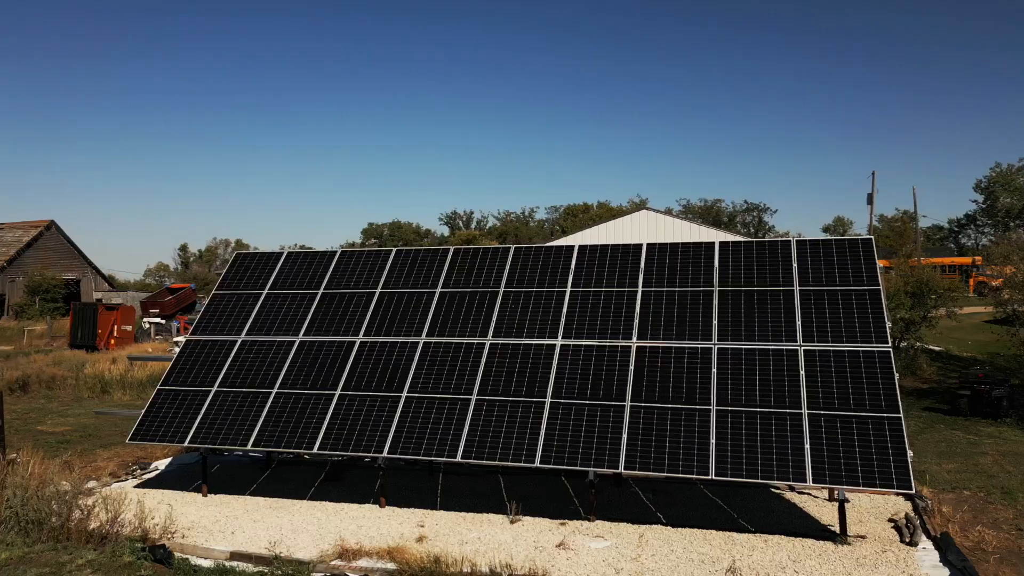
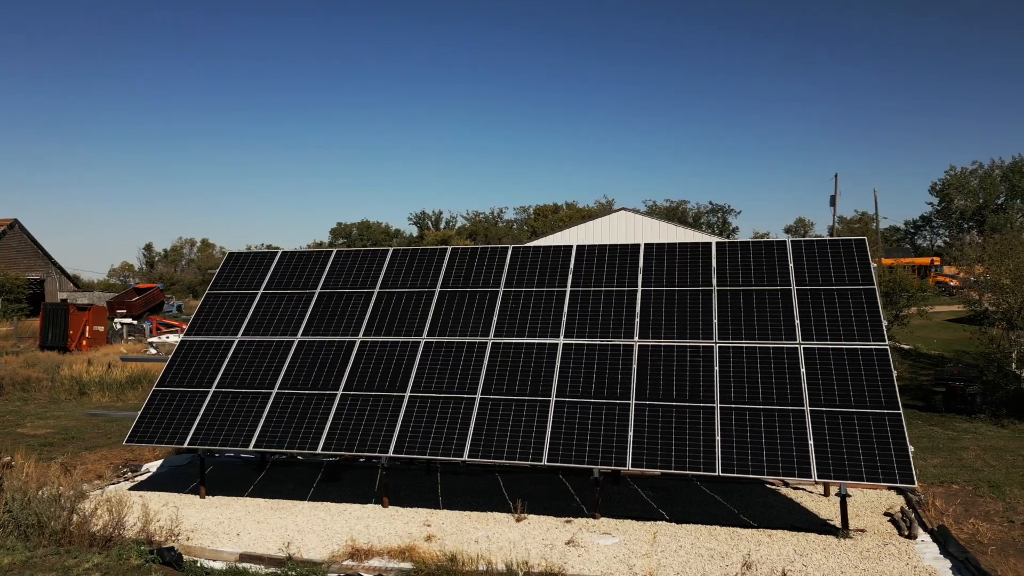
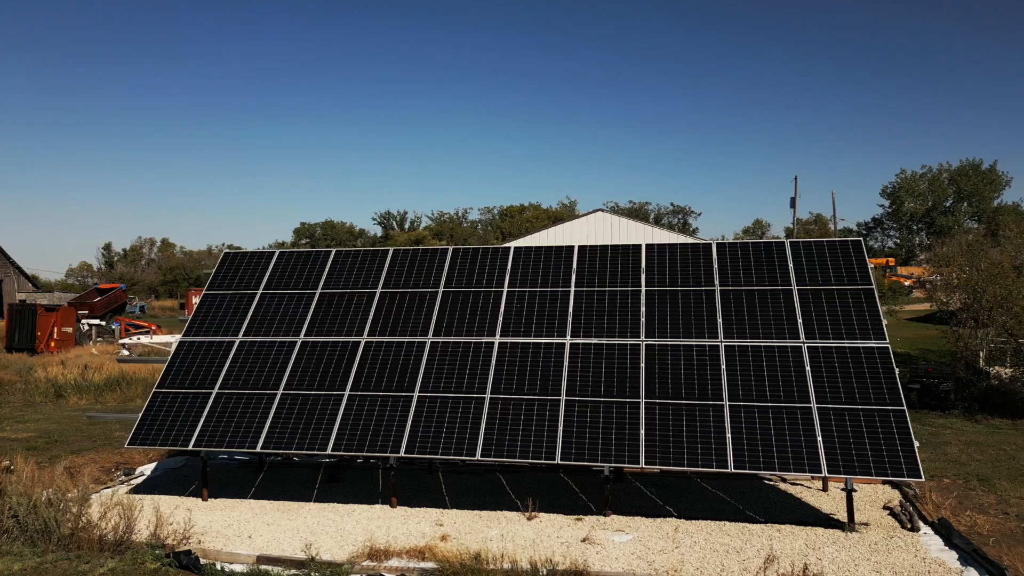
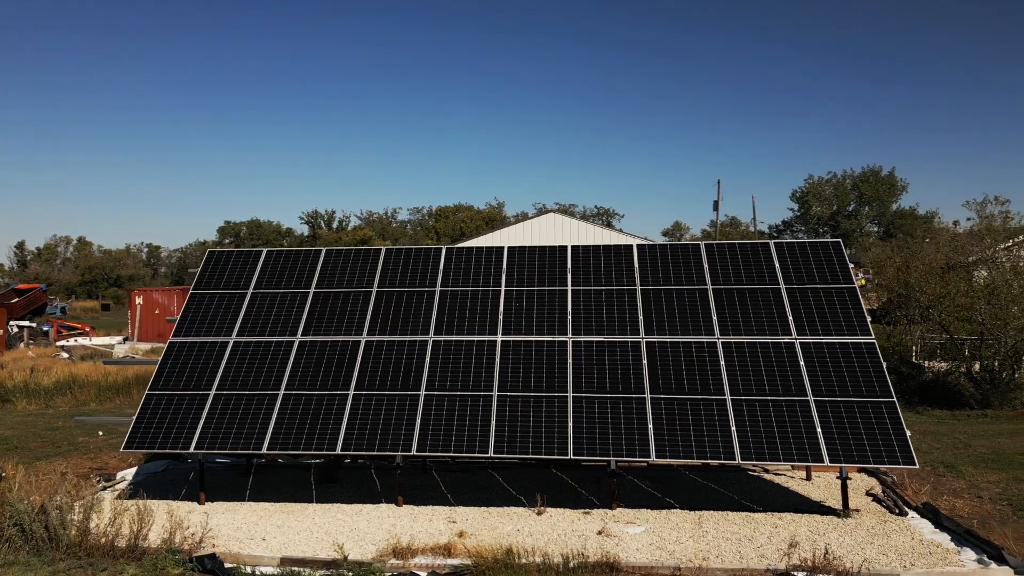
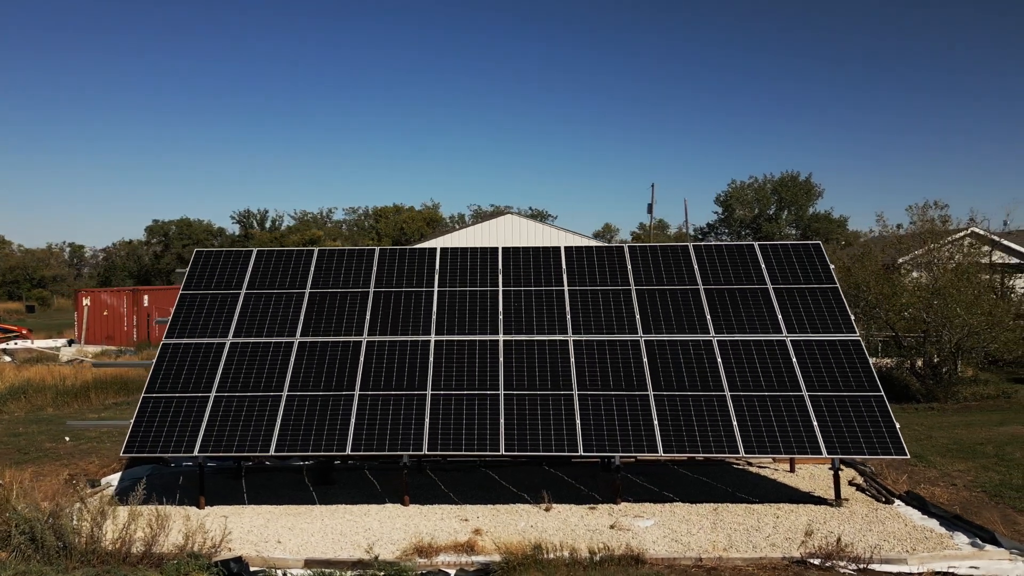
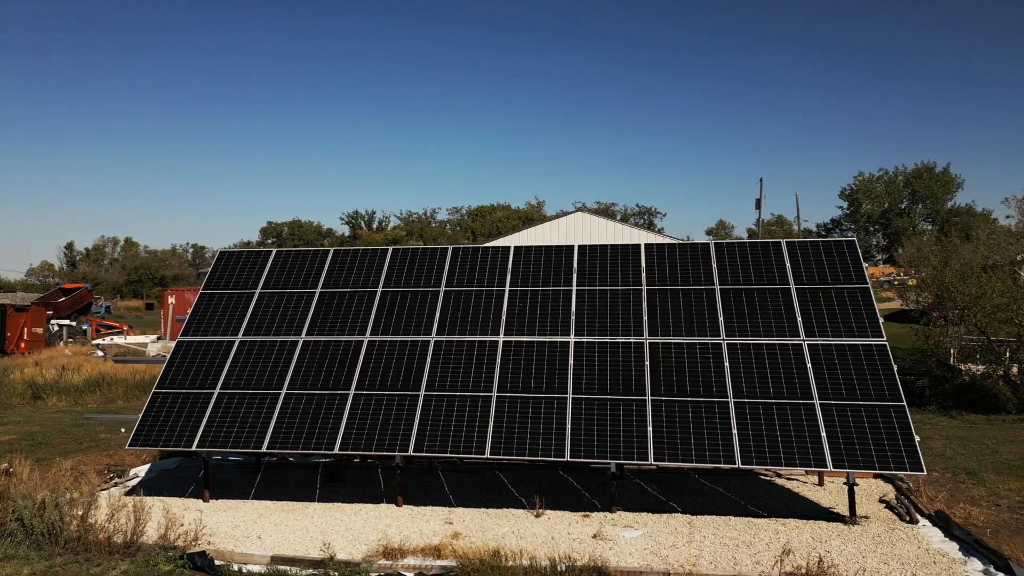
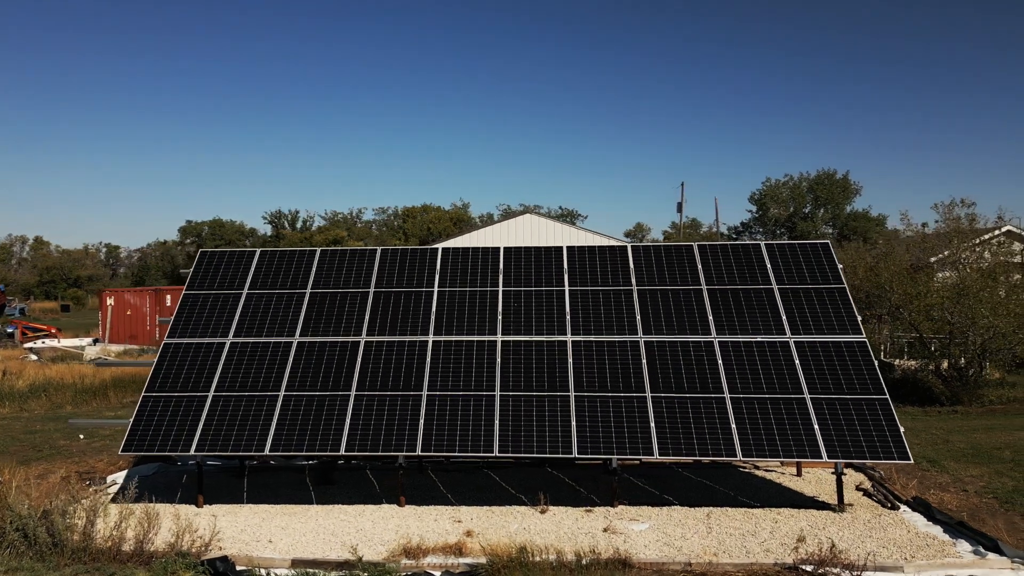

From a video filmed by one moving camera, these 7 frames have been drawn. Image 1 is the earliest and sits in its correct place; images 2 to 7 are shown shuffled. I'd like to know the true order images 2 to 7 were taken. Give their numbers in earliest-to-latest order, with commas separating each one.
2, 3, 6, 4, 7, 5
